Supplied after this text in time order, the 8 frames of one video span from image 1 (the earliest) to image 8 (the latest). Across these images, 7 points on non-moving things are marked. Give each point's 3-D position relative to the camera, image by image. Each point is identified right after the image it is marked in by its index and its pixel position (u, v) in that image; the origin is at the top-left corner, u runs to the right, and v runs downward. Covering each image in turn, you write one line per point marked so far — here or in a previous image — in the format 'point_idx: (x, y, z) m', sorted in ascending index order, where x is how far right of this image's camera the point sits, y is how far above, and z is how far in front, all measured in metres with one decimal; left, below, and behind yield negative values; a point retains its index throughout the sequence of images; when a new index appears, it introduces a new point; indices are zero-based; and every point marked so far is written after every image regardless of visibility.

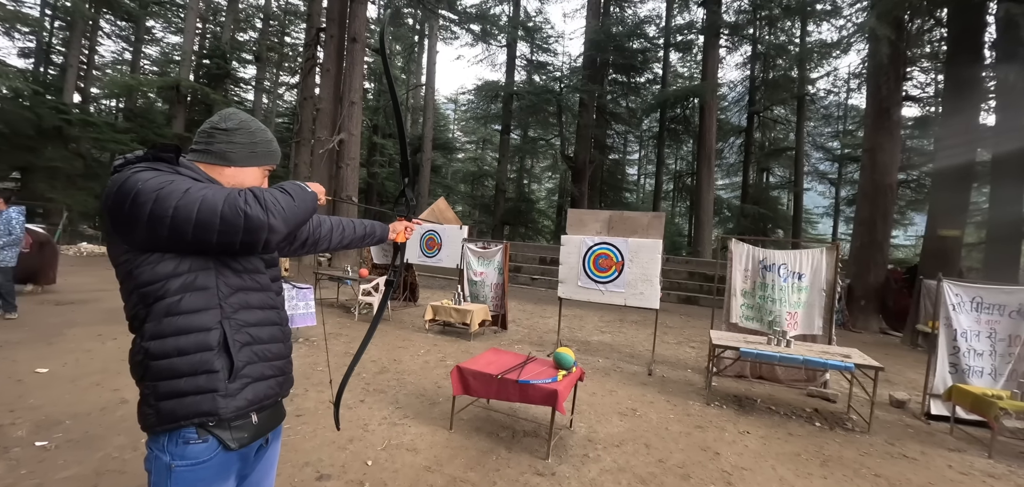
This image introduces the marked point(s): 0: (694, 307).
0: (+6.9, -2.4, +16.1) m
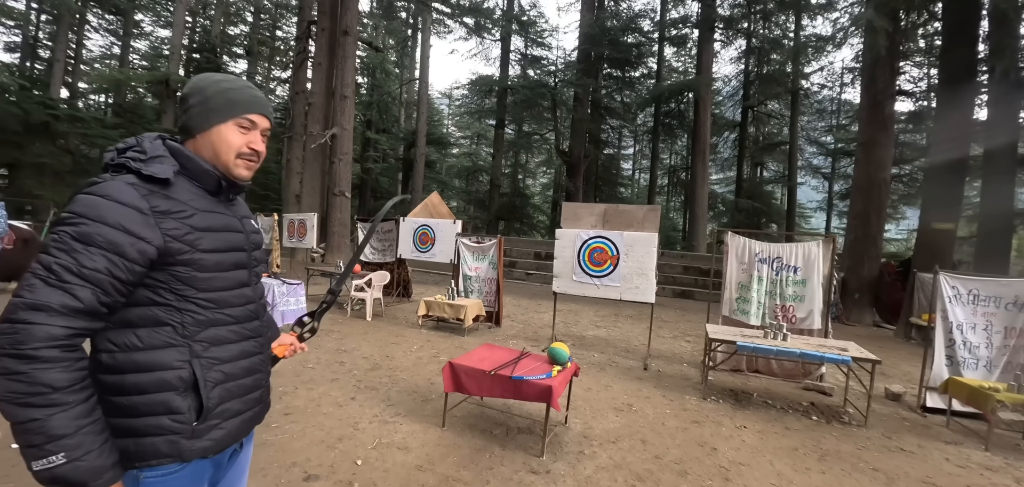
0: (+6.7, -2.2, +16.1) m
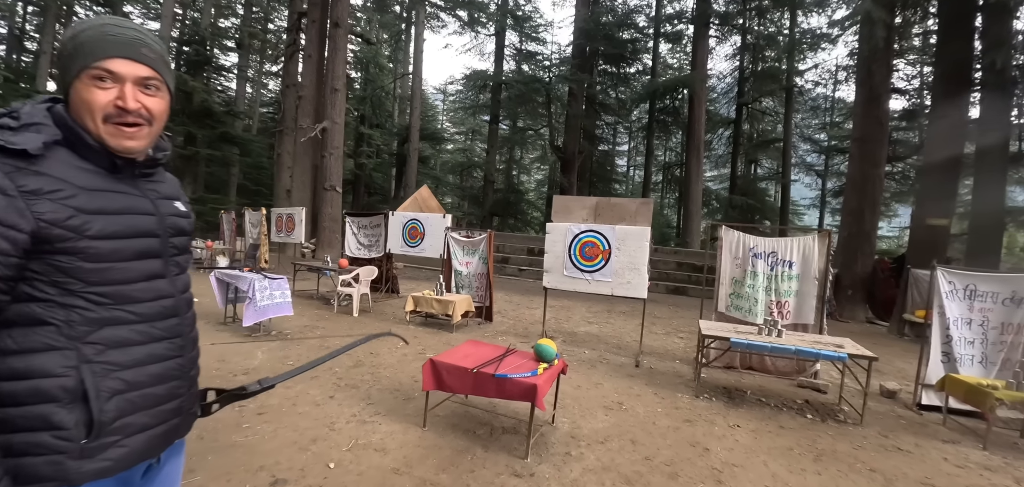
0: (+6.4, -2.0, +15.9) m
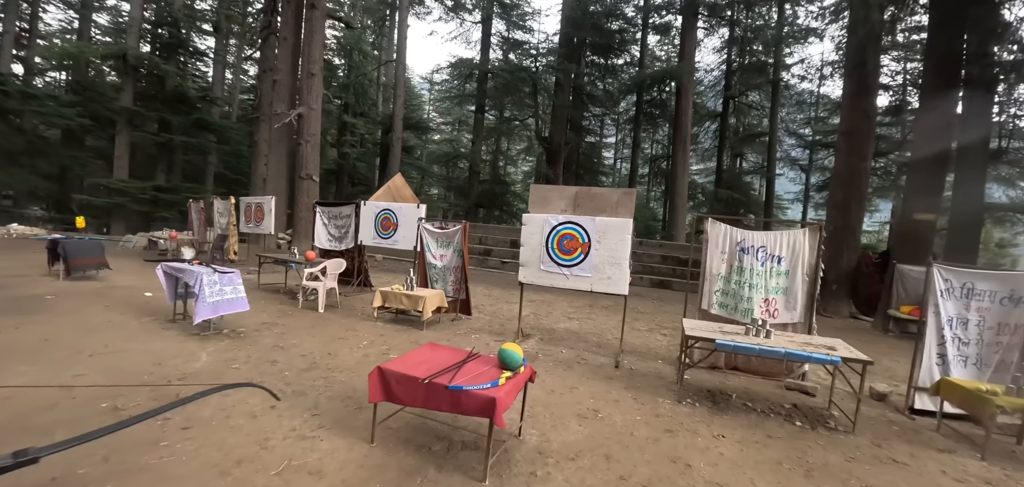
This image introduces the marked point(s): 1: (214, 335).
0: (+5.7, -1.8, +15.7) m
1: (-4.6, -1.4, +6.5) m
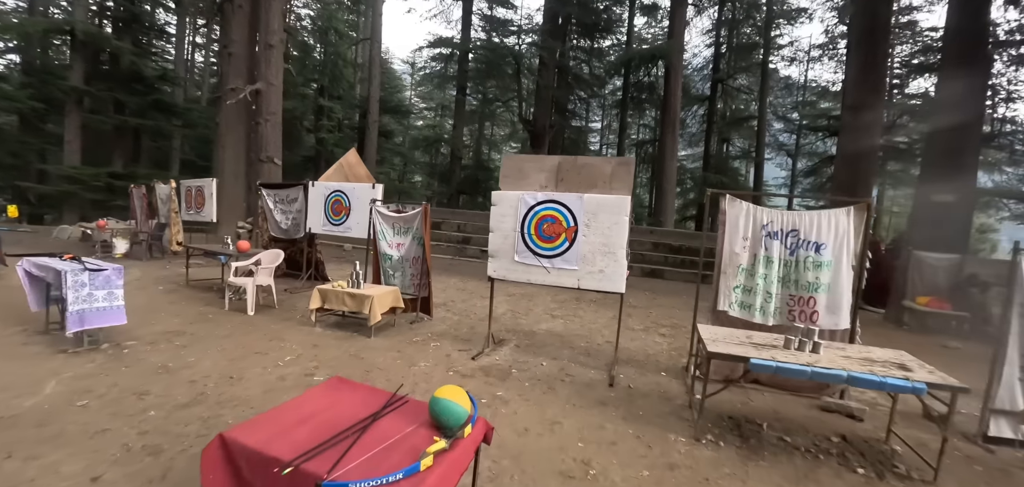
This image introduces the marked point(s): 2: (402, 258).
0: (+5.0, -1.3, +14.5) m
1: (-5.0, -1.3, +5.0) m
2: (-1.9, -0.3, +7.1) m
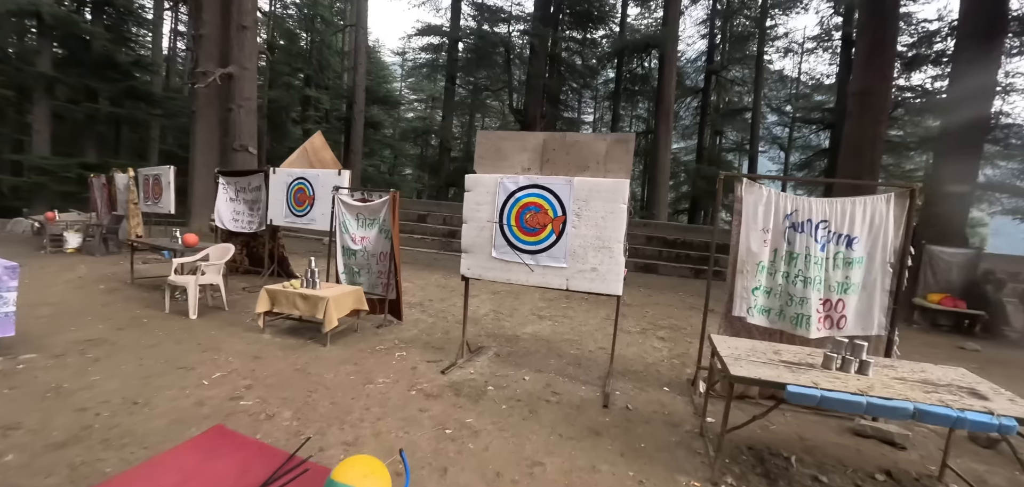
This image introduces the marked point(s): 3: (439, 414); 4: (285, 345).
0: (+4.6, -1.1, +13.8) m
1: (-5.3, -1.2, +4.1) m
2: (-2.1, -0.2, +6.3) m
3: (-0.6, -1.5, +3.6) m
4: (-2.7, -1.2, +5.2) m
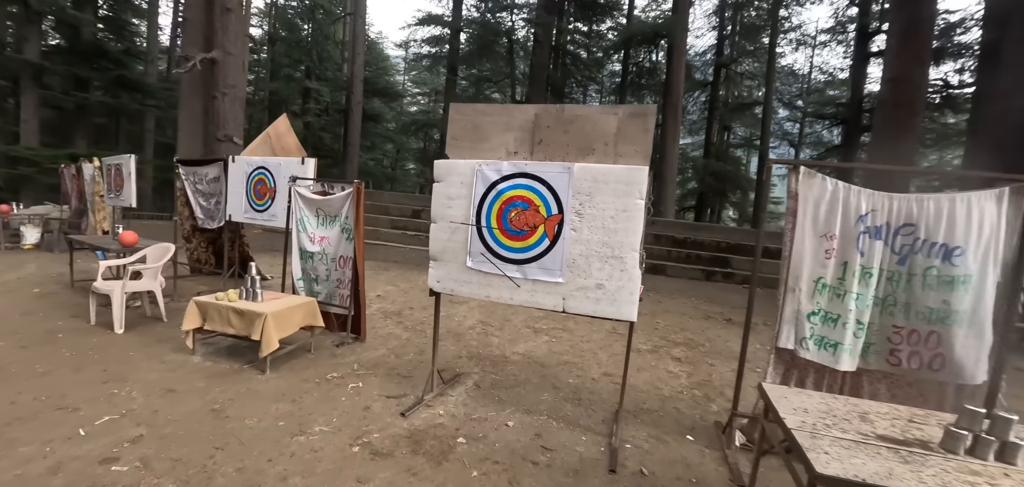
0: (+4.5, -1.1, +12.7) m
1: (-5.4, -1.2, +3.1) m
2: (-2.3, -0.2, +5.3) m
3: (-0.8, -1.5, +2.6) m
4: (-2.9, -1.3, +4.2) m
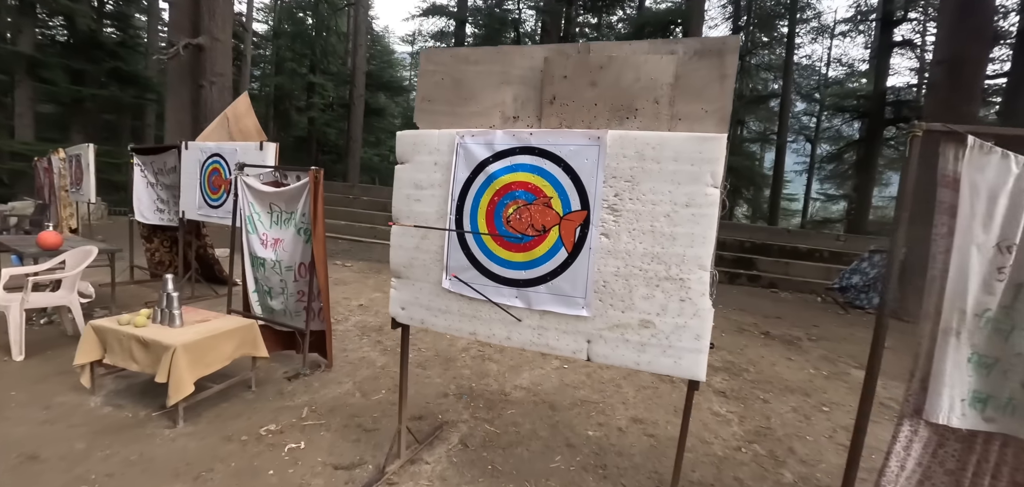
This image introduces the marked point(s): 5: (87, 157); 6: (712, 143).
0: (+4.6, -1.1, +11.5) m
1: (-5.5, -1.3, +2.1) m
2: (-2.3, -0.2, +4.2) m
3: (-0.8, -1.6, +1.5) m
4: (-2.9, -1.3, +3.1) m
5: (-8.6, +1.7, +8.6) m
6: (+0.9, +0.4, +1.8) m
